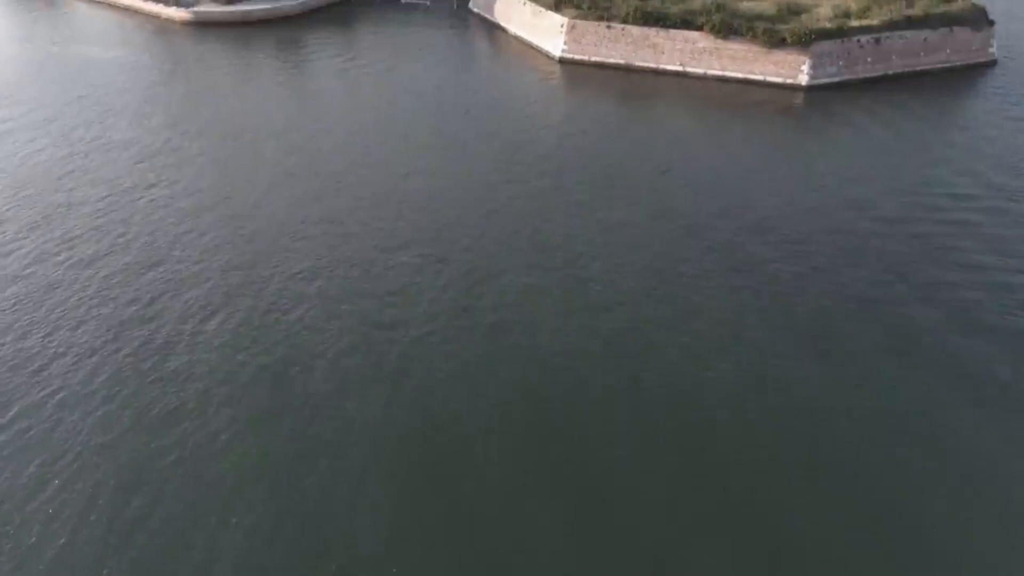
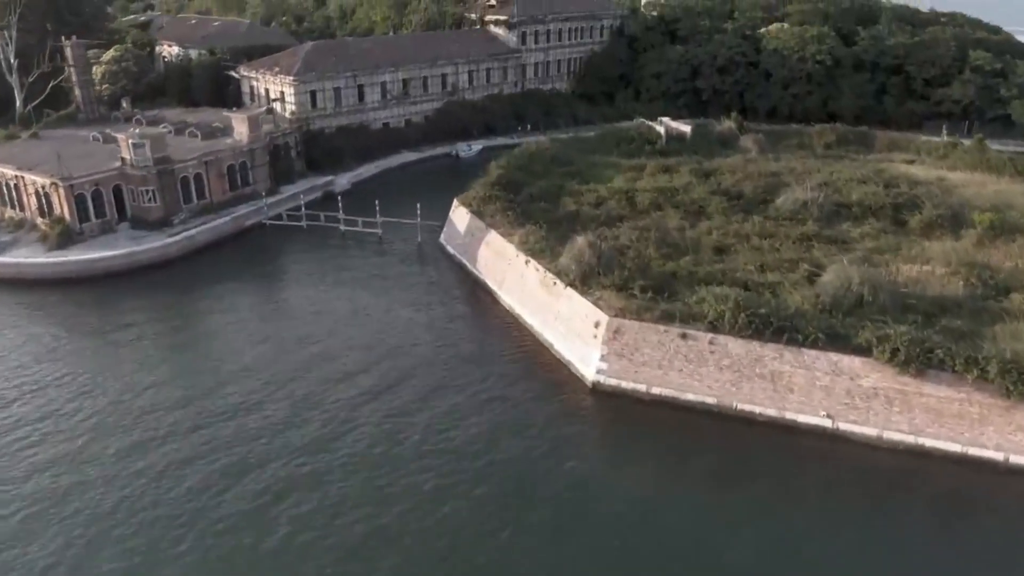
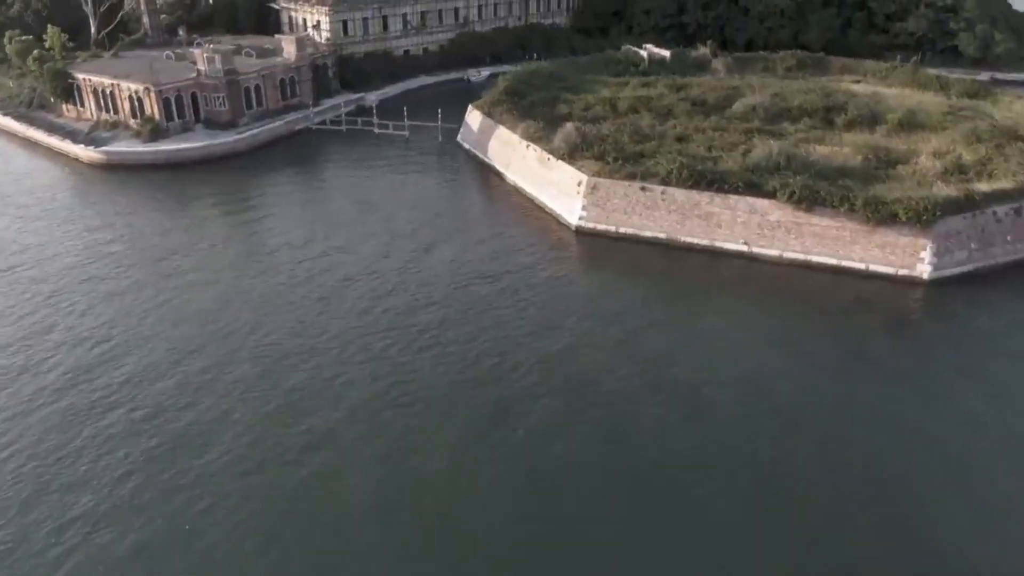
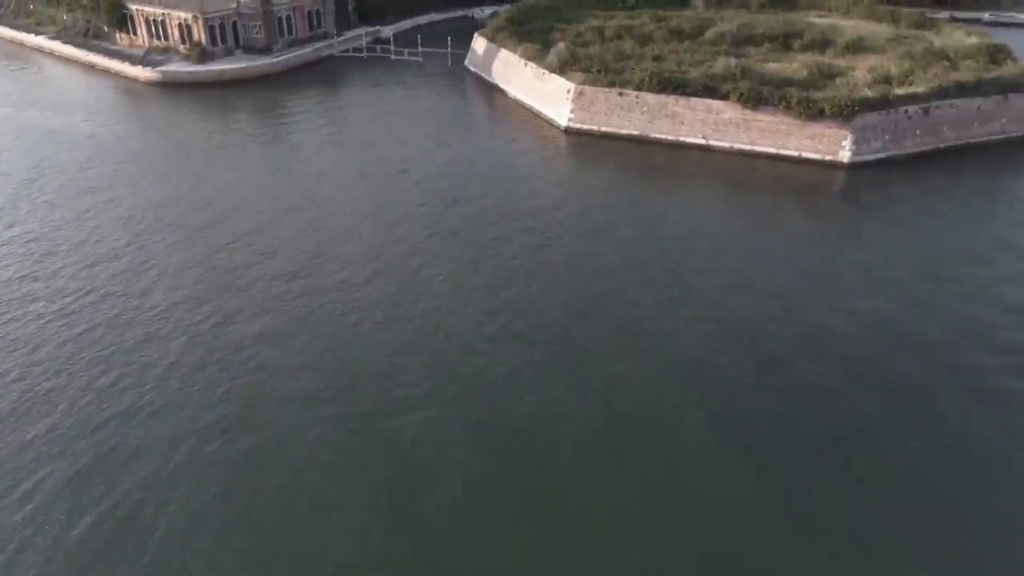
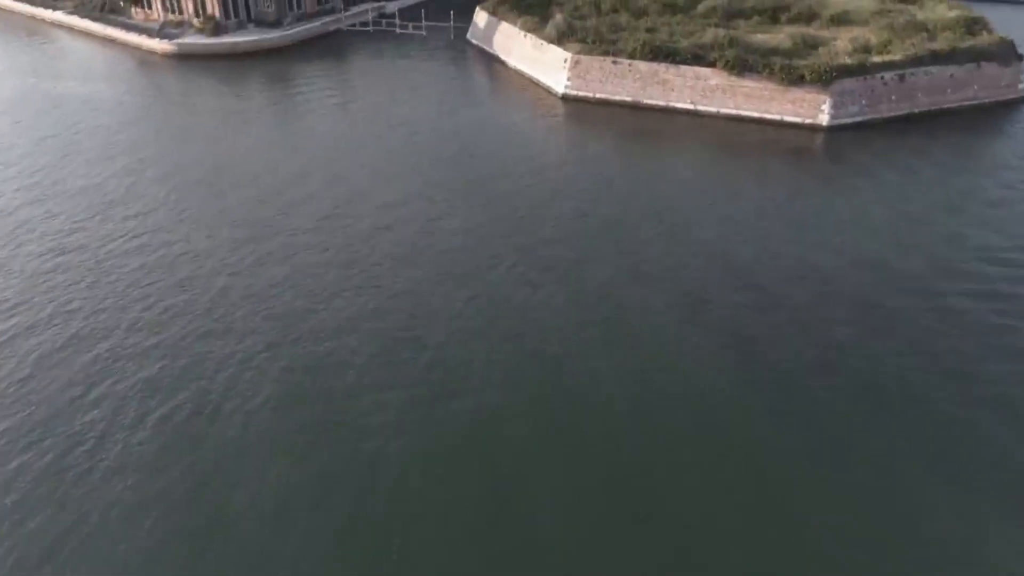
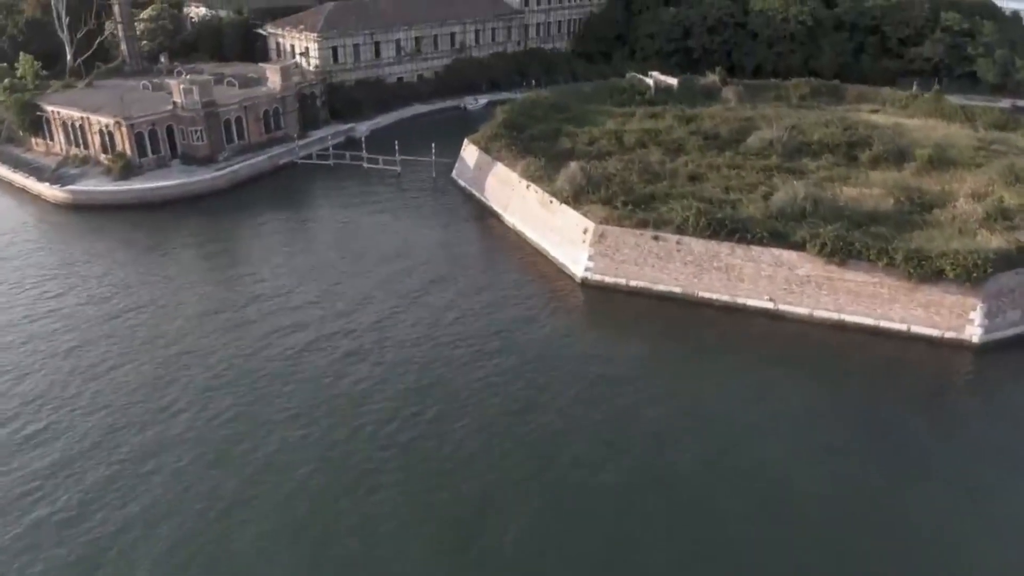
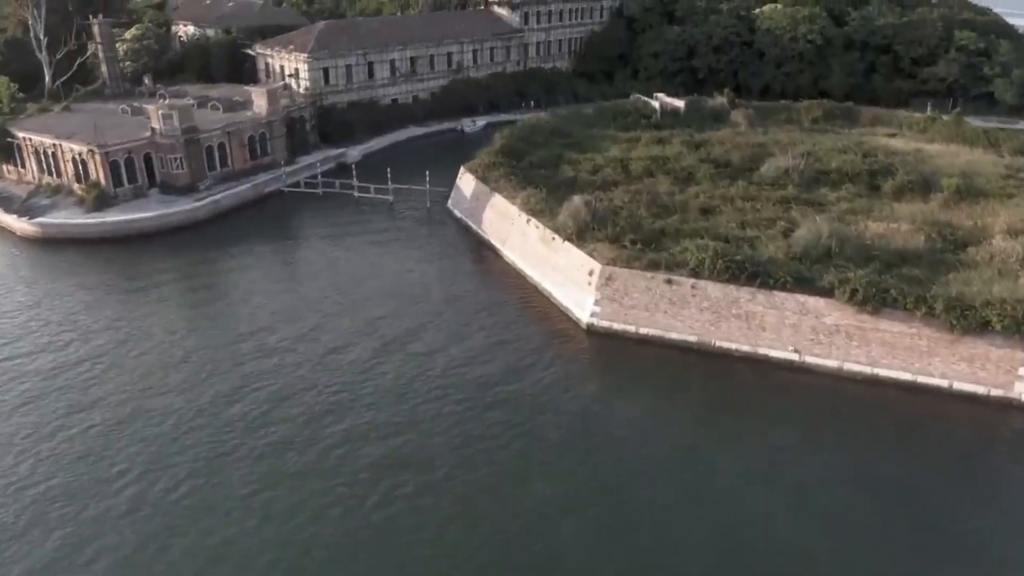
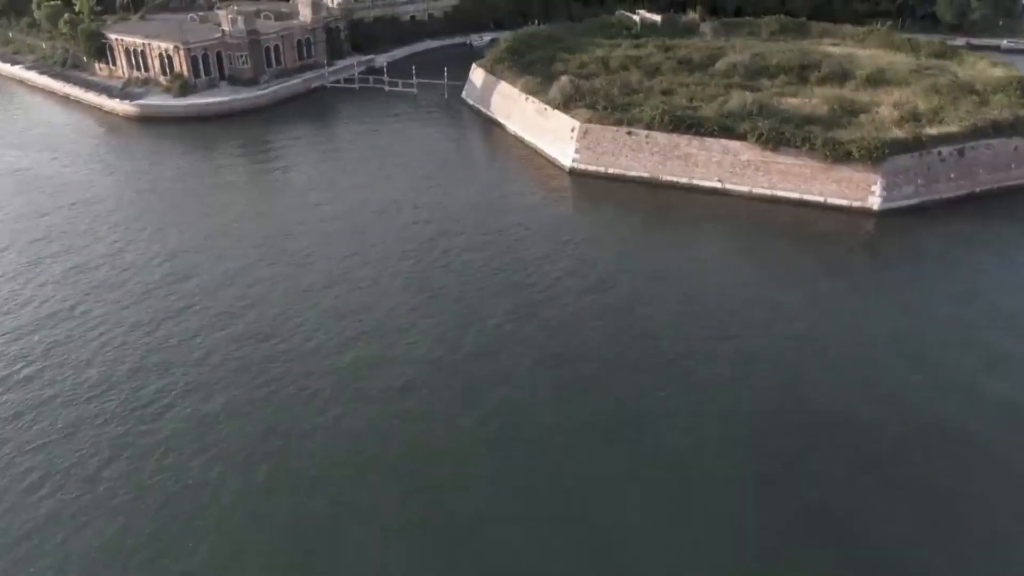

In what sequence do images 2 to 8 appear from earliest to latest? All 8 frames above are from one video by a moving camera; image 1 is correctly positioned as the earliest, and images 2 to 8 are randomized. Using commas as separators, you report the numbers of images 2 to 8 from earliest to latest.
5, 4, 8, 3, 6, 7, 2
